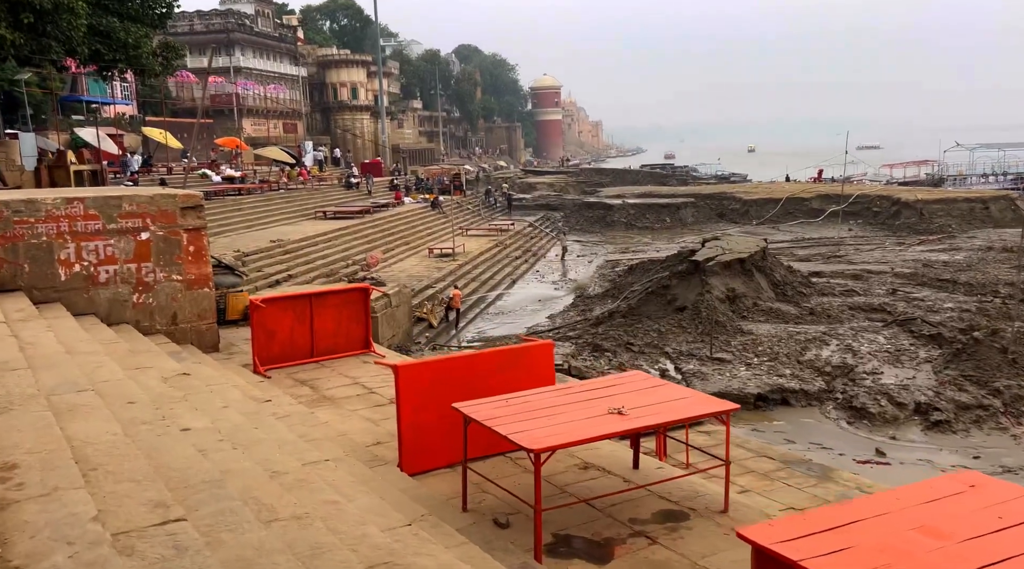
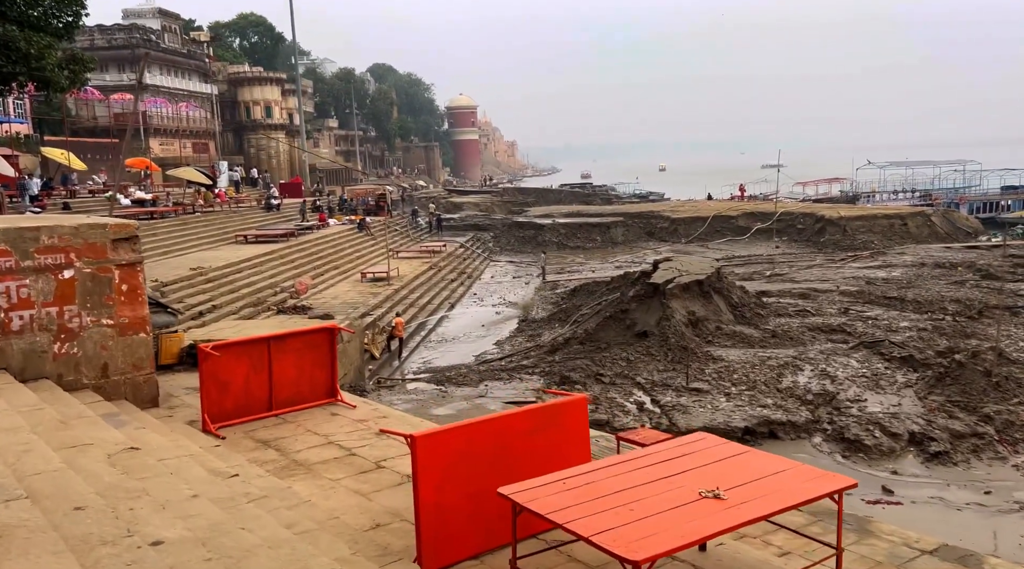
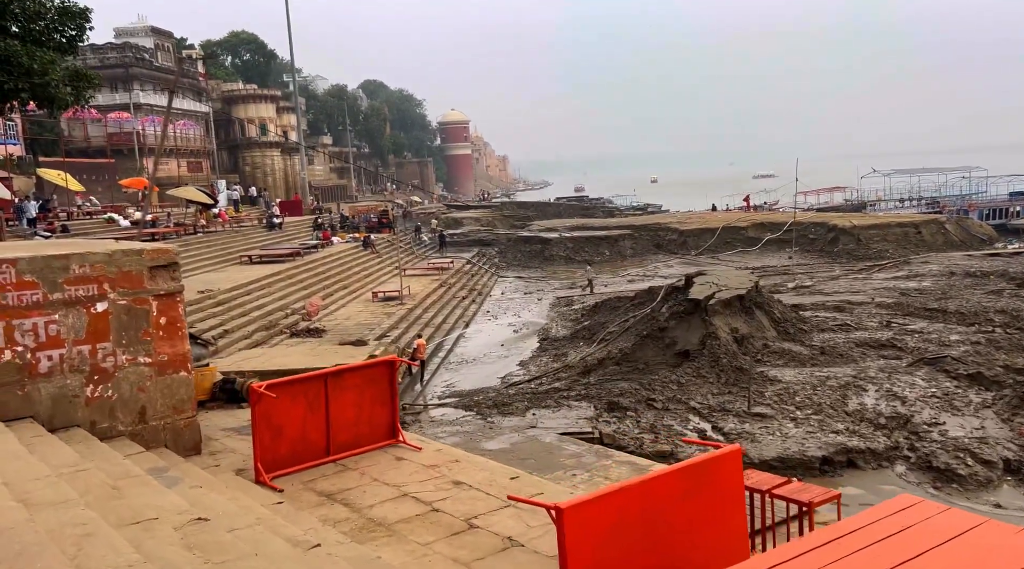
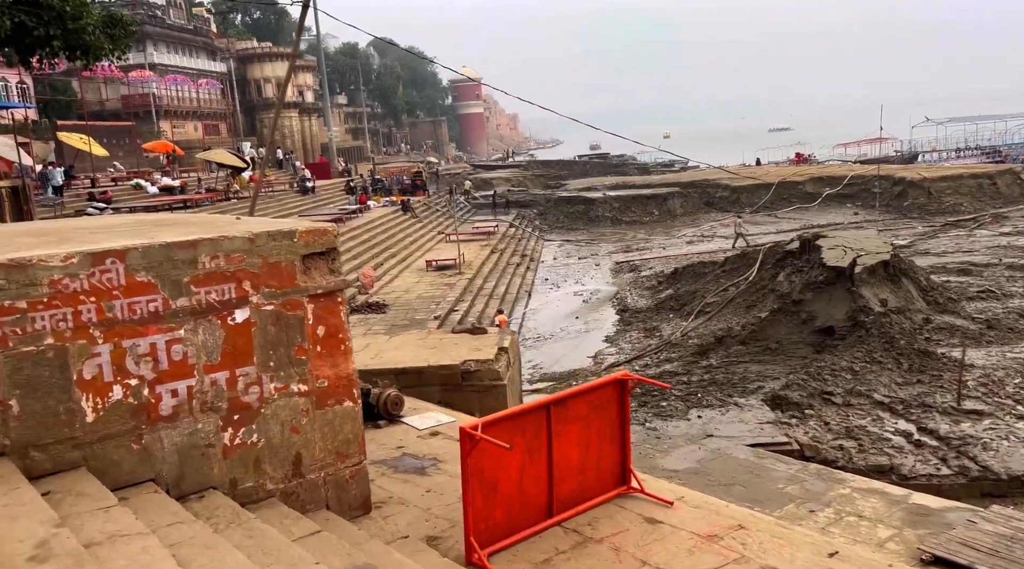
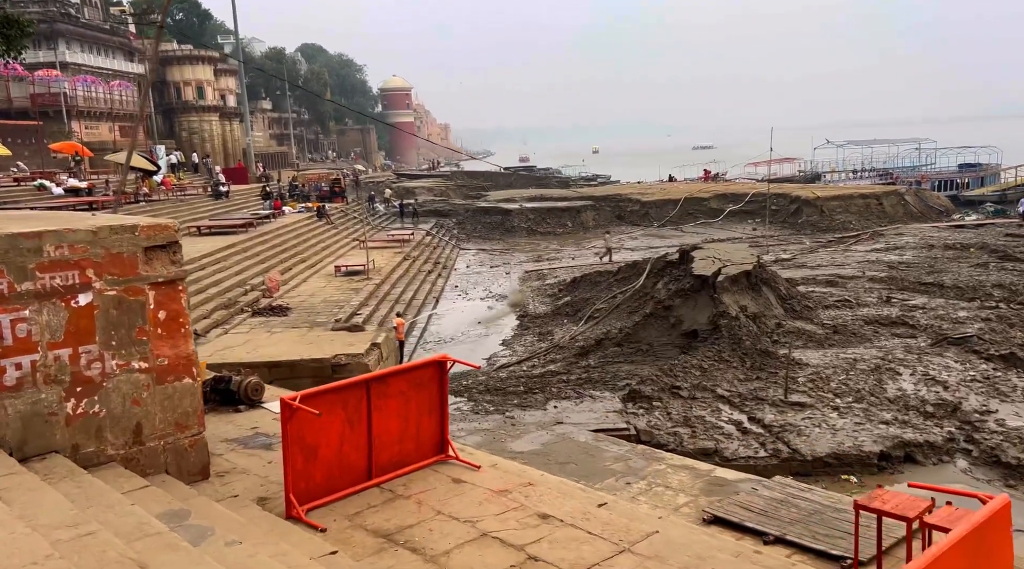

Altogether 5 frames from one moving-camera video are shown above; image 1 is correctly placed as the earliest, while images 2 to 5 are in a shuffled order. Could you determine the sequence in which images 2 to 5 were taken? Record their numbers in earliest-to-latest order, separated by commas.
2, 3, 5, 4
